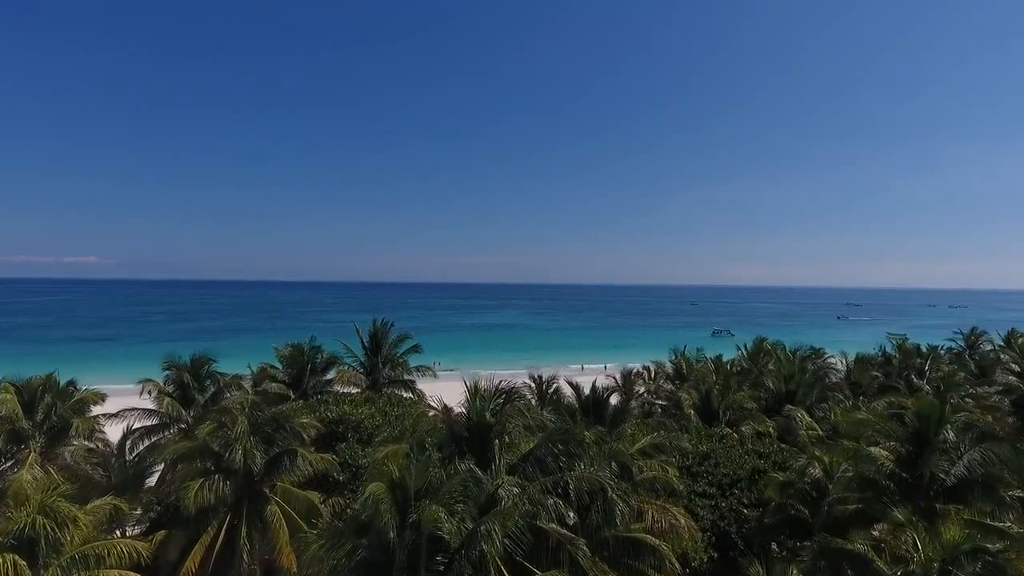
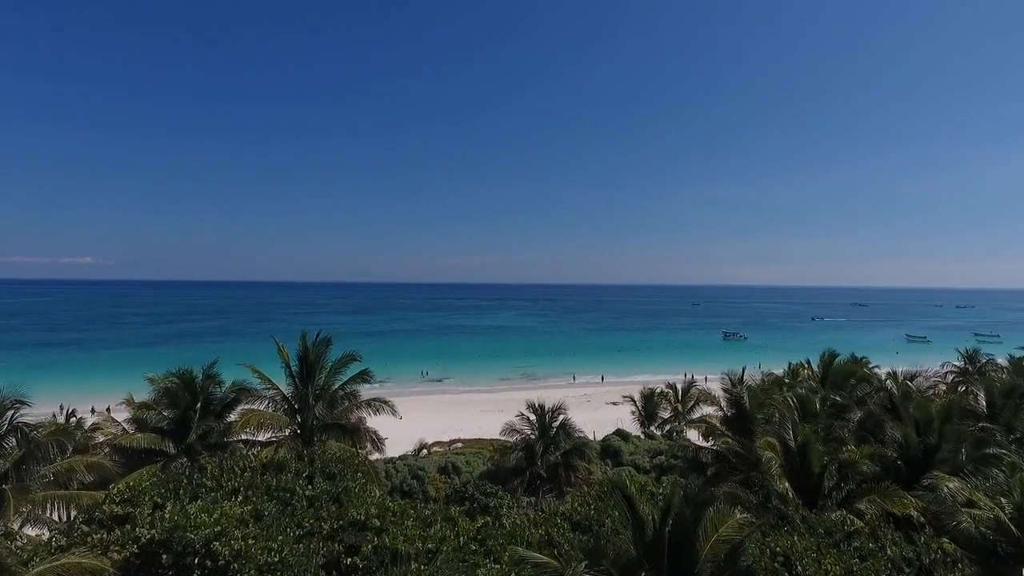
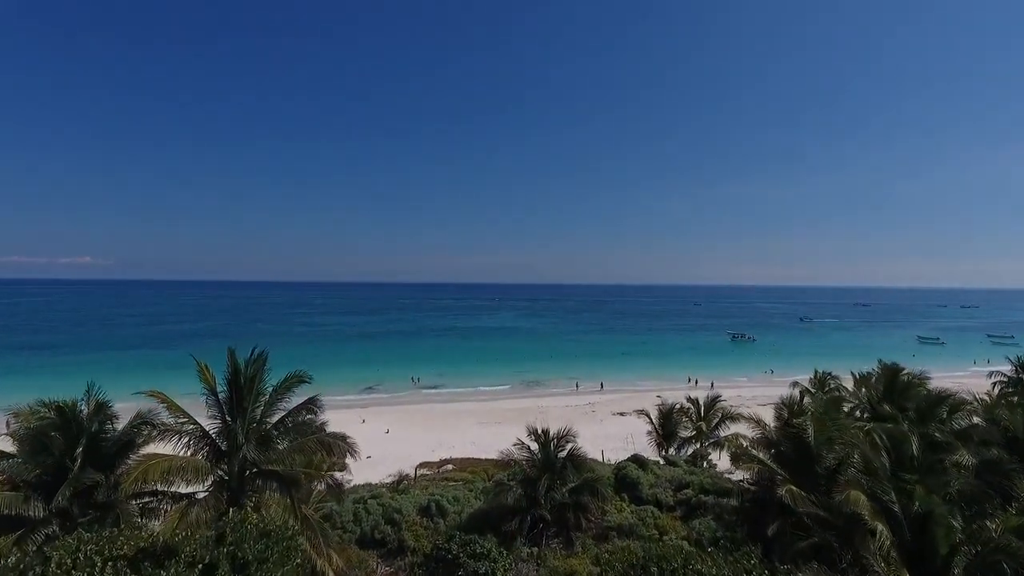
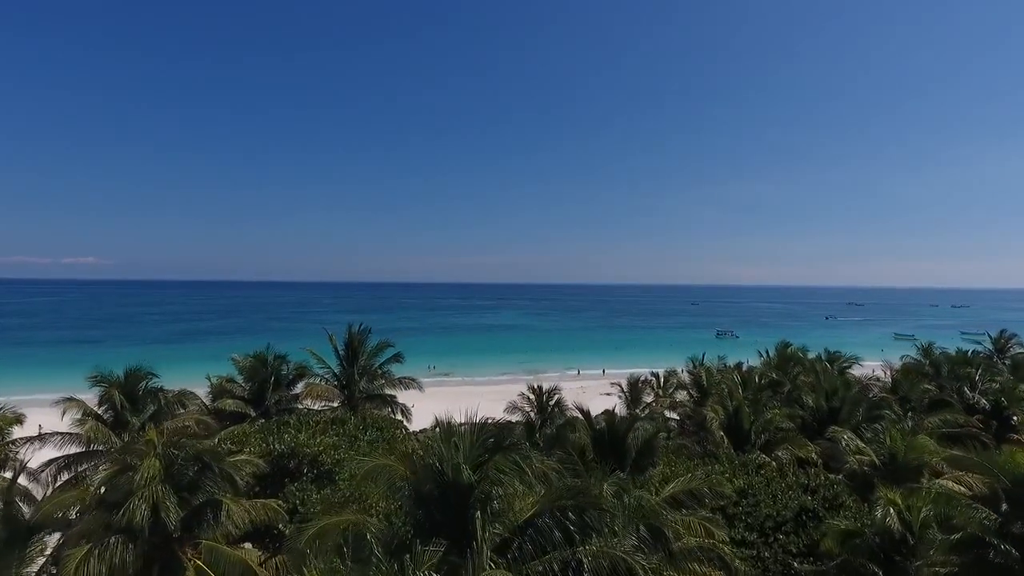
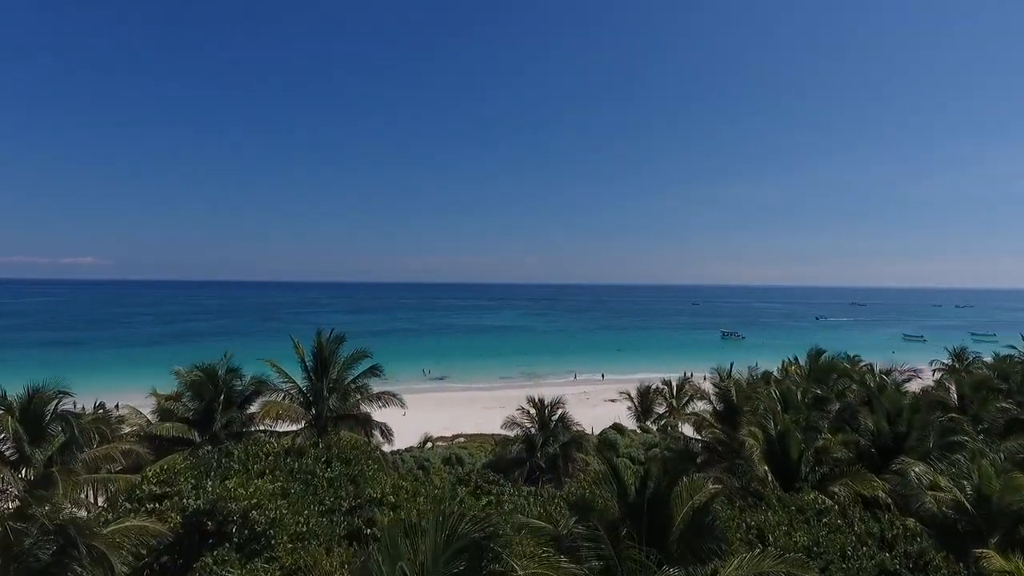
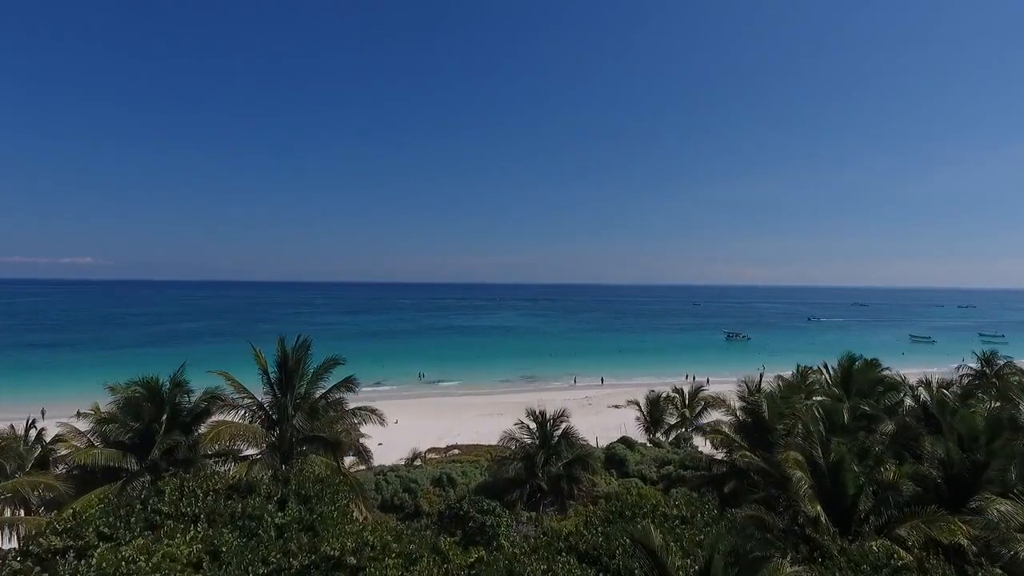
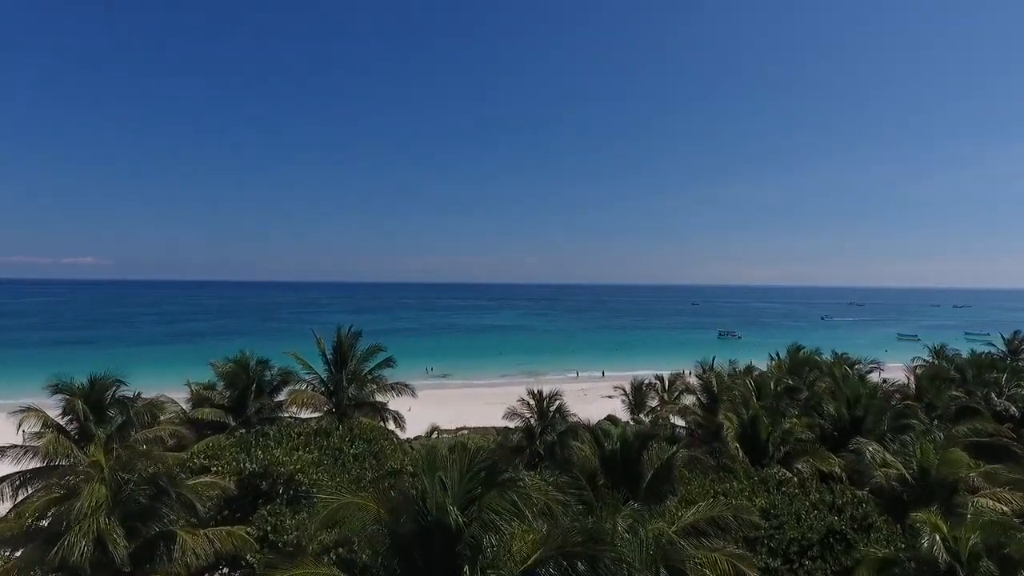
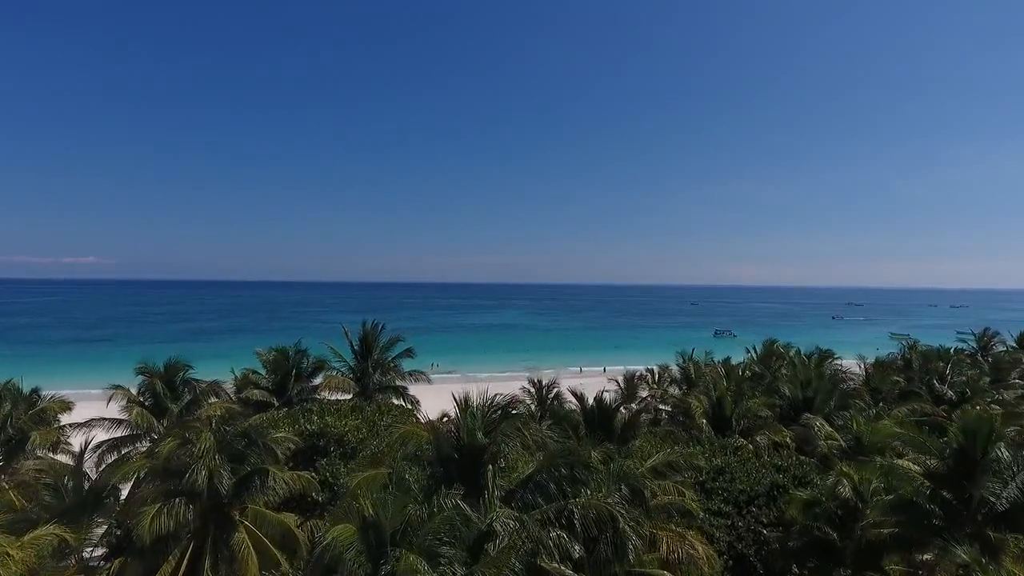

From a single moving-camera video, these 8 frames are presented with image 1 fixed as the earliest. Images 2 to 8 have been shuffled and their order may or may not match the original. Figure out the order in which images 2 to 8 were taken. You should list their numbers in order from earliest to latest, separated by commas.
8, 4, 7, 5, 2, 6, 3
